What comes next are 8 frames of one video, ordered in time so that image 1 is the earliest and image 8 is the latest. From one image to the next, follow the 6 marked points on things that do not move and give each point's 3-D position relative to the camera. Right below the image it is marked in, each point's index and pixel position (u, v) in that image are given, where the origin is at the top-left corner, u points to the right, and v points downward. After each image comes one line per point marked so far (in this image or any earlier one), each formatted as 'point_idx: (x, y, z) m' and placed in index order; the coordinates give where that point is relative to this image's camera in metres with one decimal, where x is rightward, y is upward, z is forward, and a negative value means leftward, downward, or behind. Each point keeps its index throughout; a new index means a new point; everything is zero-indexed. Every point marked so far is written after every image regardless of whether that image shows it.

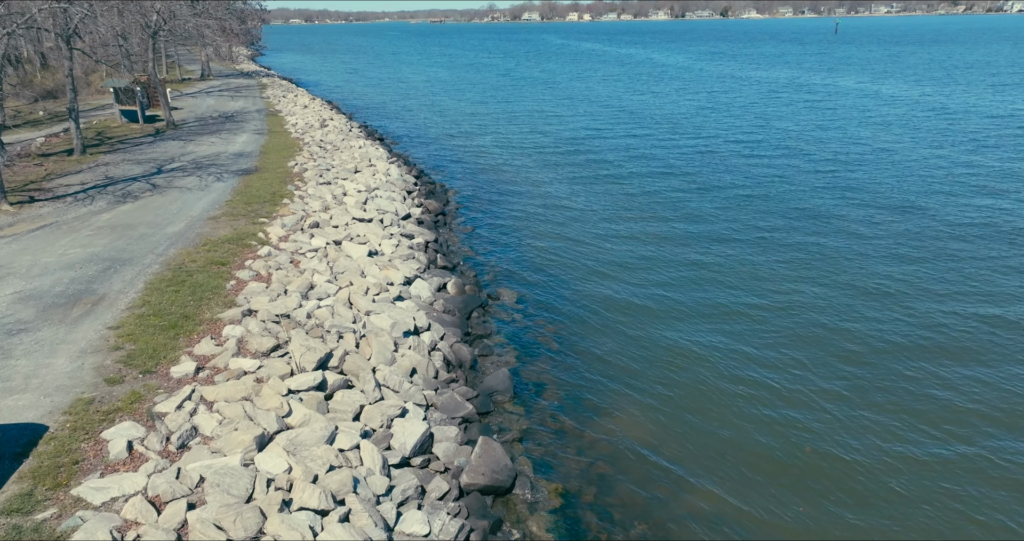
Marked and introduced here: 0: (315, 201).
0: (-4.4, +1.5, +15.8) m
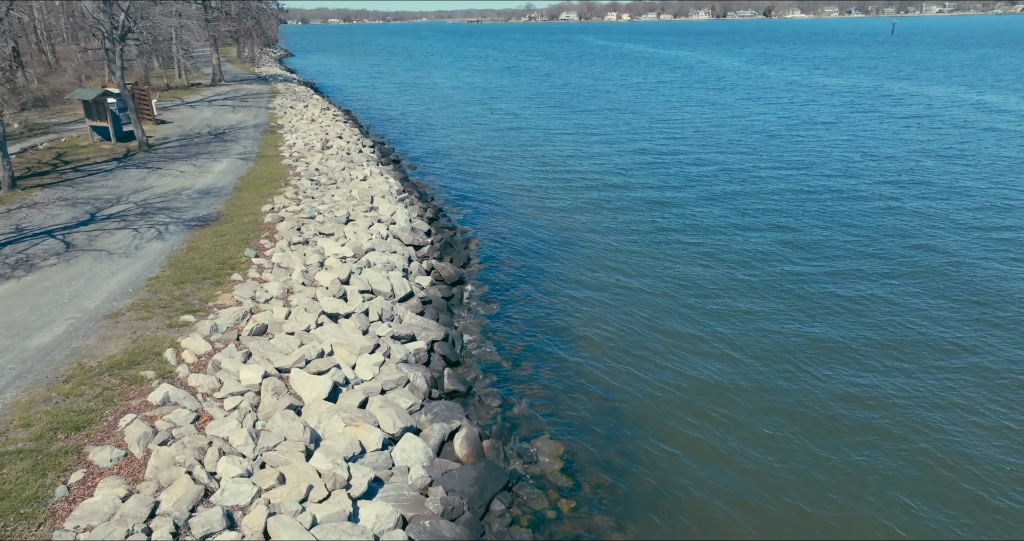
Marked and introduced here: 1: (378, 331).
0: (-3.7, -0.1, +11.1) m
1: (-1.9, -0.9, +10.1) m
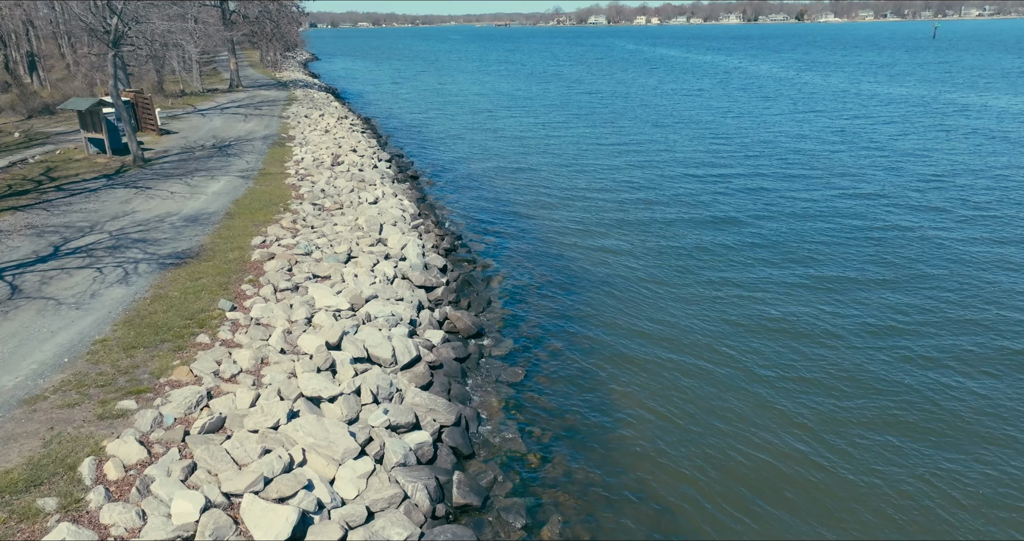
0: (-3.3, -0.9, +9.0) m
1: (-1.6, -1.7, +7.9) m
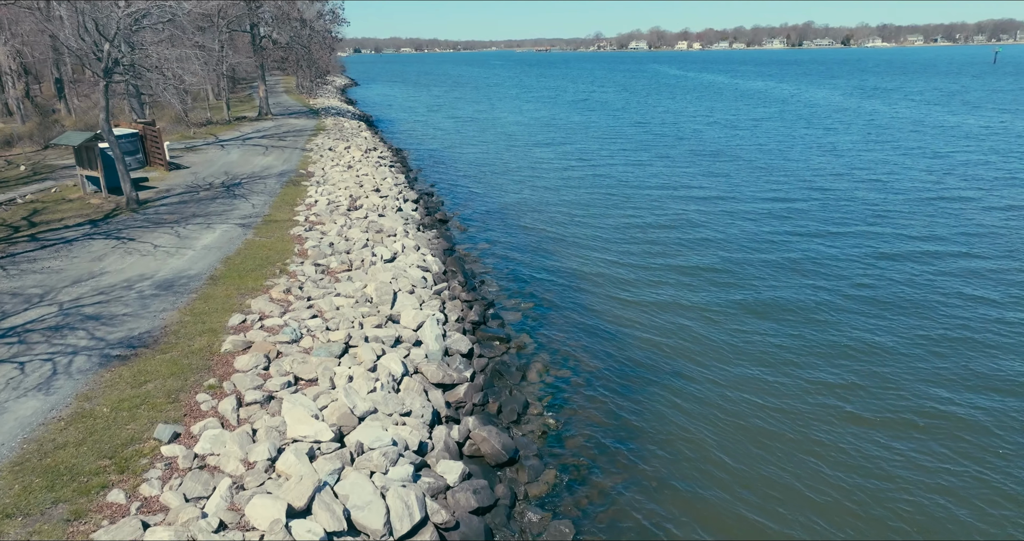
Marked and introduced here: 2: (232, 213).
0: (-2.9, -2.1, +6.3) m
1: (-1.3, -2.8, +5.0) m
2: (-6.8, +1.4, +17.2) m
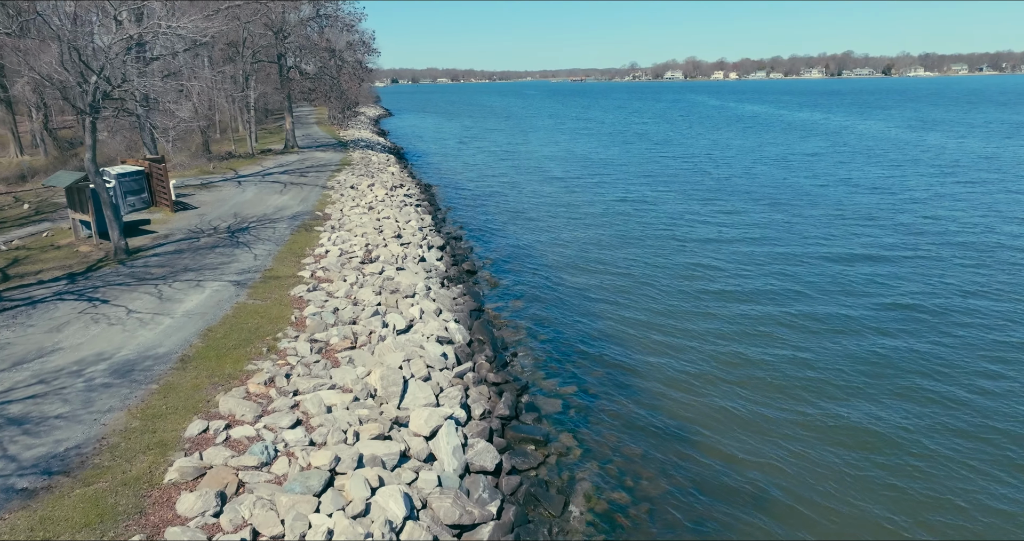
0: (-2.7, -3.0, +3.8) m
1: (-1.1, -3.7, +2.5) m
2: (-6.0, +0.1, +15.1) m
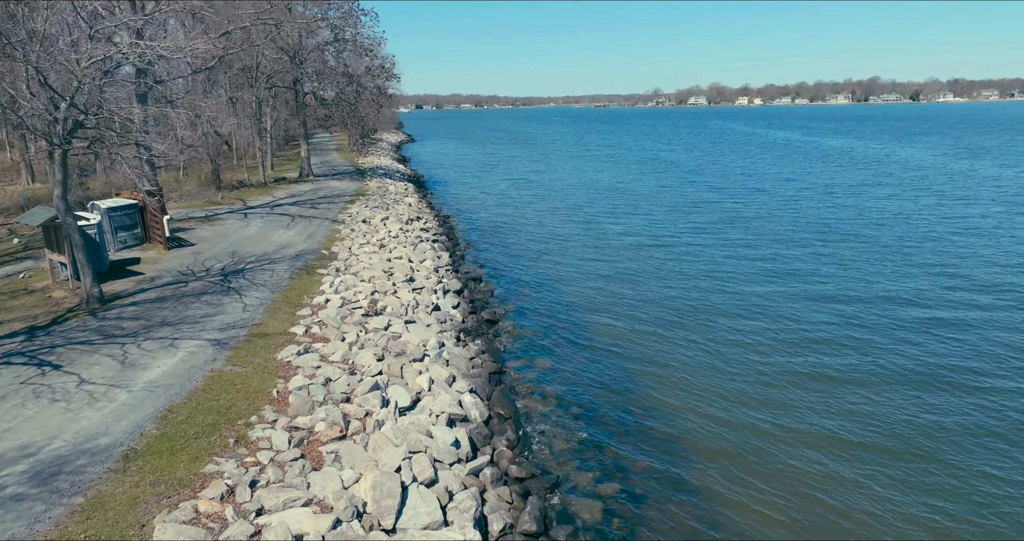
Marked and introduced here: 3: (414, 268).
0: (-2.6, -3.6, +1.6) m
1: (-1.0, -4.3, +0.2) m
2: (-5.5, -0.9, +13.1) m
3: (-2.6, +0.1, +18.7) m
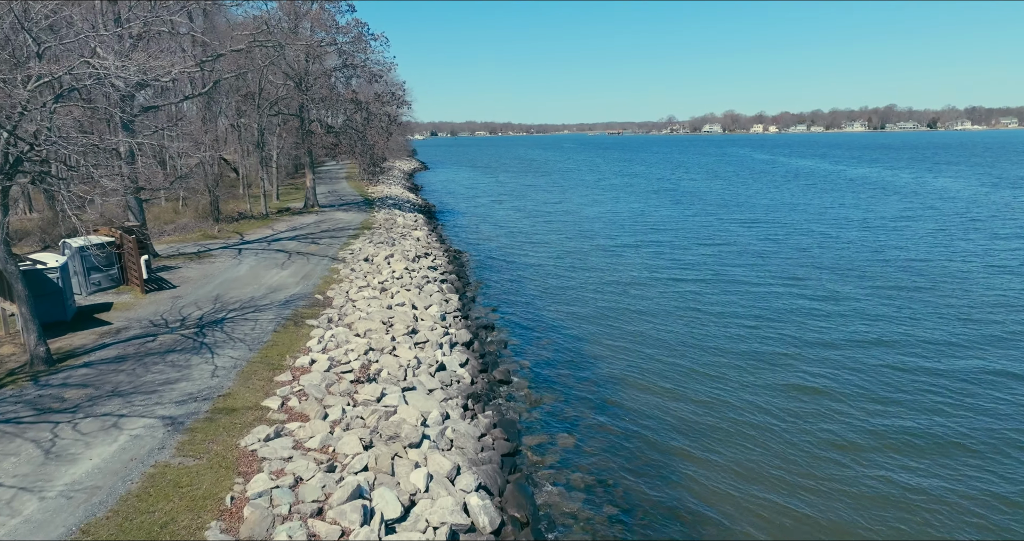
0: (-2.5, -4.1, -0.6) m
1: (-1.0, -4.7, -2.1) m
2: (-5.3, -1.8, +11.0) m
3: (-2.2, -1.0, +16.6) m
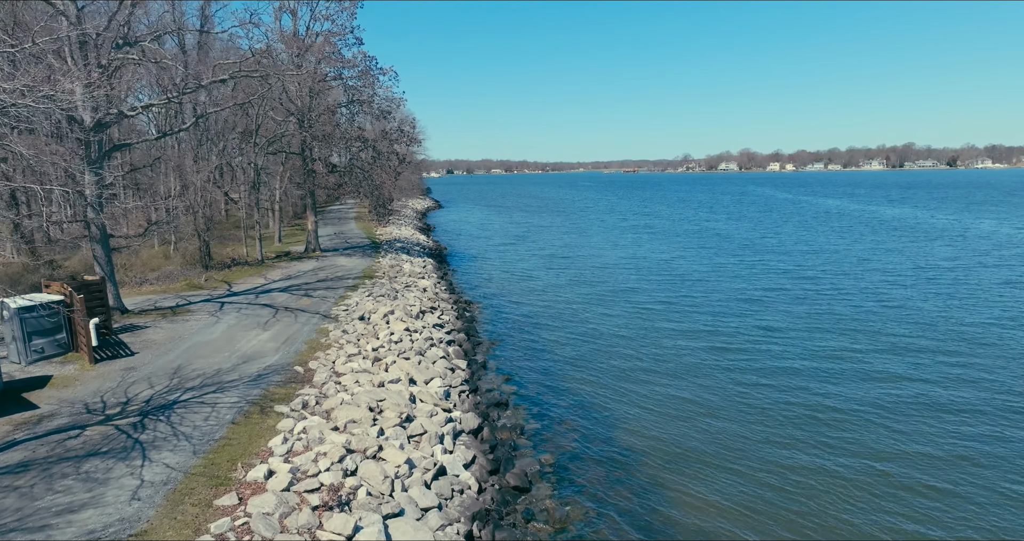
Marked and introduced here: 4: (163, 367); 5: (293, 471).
0: (-2.6, -4.6, -3.7) m
1: (-1.1, -5.1, -5.2) m
2: (-5.0, -2.8, +8.1) m
3: (-1.9, -2.3, +13.6) m
4: (-7.2, -1.9, +14.6) m
5: (-2.9, -2.7, +9.6) m
